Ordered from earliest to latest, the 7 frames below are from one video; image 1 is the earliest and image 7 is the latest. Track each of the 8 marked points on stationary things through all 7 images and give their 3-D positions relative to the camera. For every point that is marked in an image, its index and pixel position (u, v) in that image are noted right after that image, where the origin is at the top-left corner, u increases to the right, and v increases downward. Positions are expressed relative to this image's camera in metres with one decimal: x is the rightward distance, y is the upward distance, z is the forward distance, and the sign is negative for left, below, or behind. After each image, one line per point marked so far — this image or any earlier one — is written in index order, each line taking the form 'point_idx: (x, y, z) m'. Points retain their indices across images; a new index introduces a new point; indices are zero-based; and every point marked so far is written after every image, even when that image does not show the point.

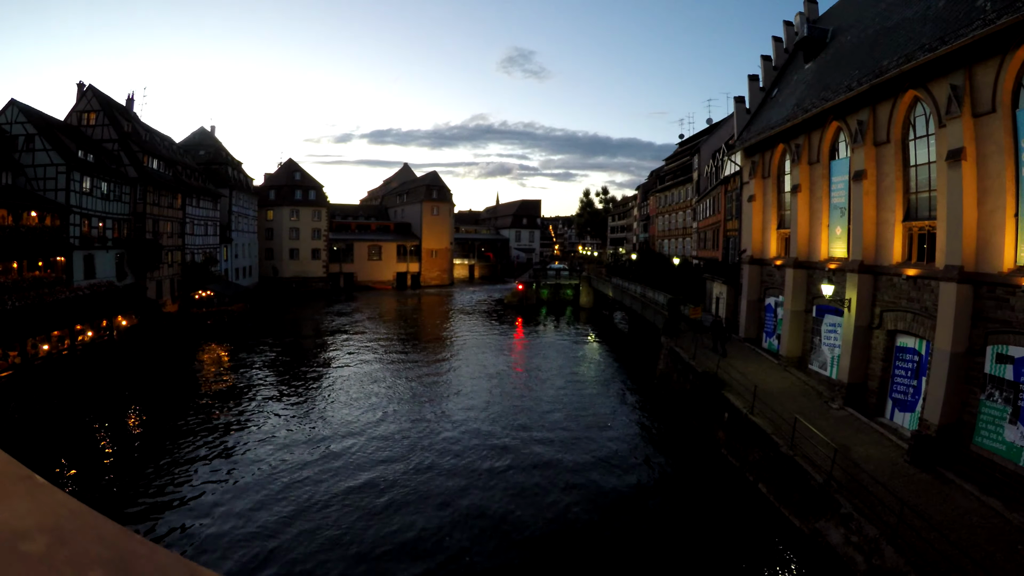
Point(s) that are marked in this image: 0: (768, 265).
0: (+8.6, +0.7, +18.3) m
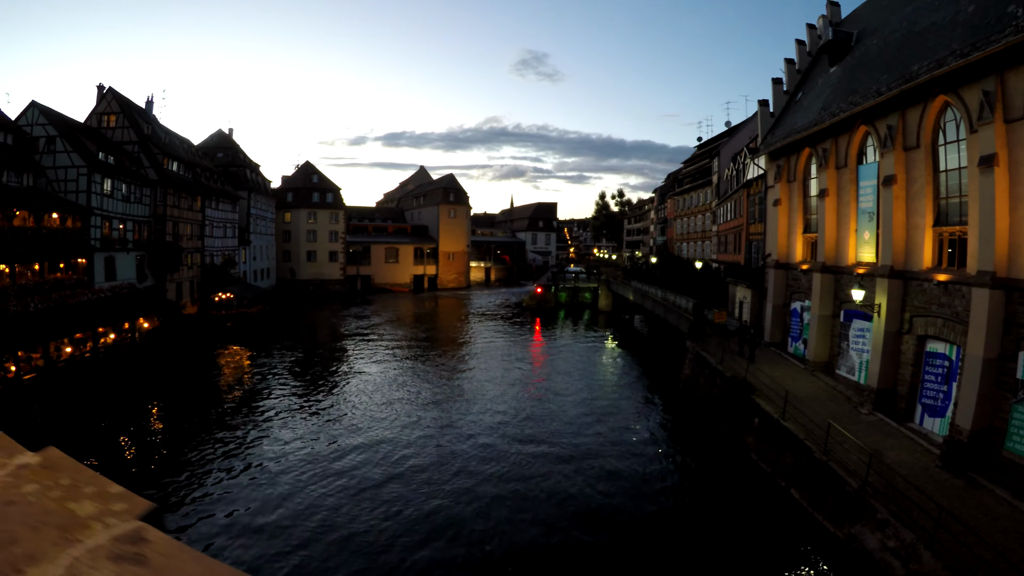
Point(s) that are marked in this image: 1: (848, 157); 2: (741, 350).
0: (+9.3, +0.6, +18.2) m
1: (+9.7, +3.8, +16.1) m
2: (+7.6, -2.0, +18.0) m
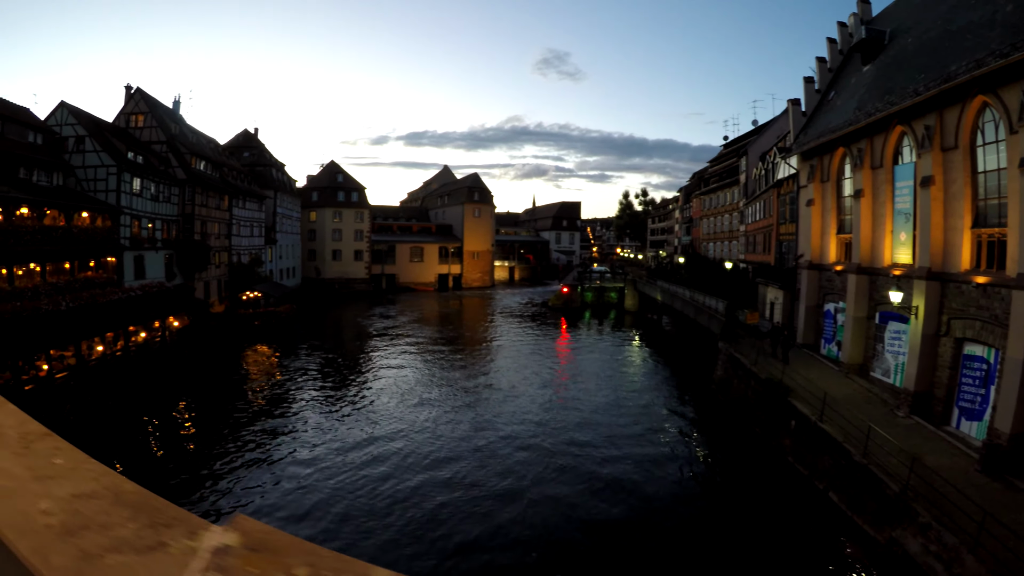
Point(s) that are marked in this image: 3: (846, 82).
0: (+10.3, +0.6, +18.1) m
1: (+10.7, +3.8, +15.9) m
2: (+8.5, -2.0, +17.9) m
3: (+11.6, +7.2, +19.3) m
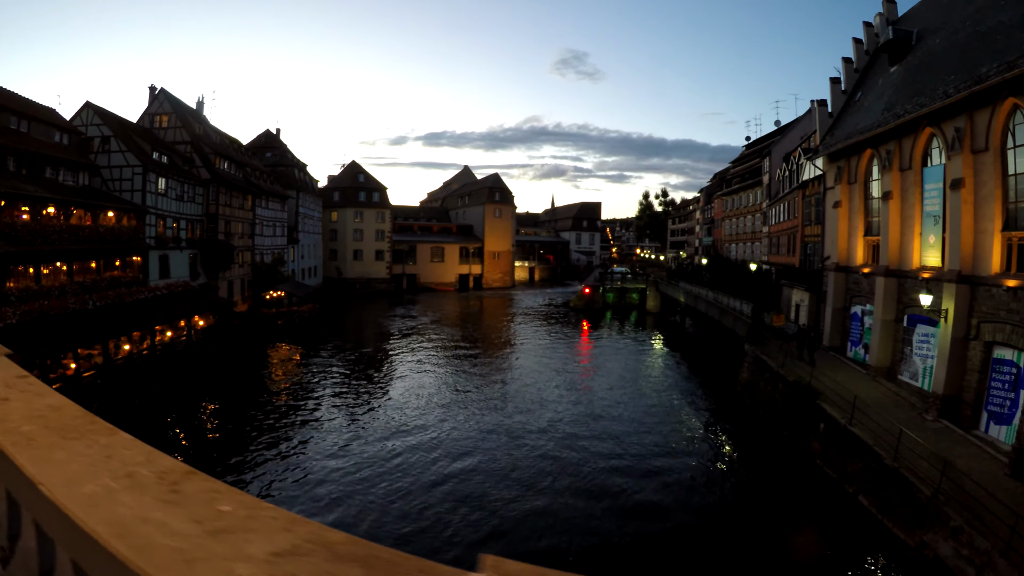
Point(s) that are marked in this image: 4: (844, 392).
0: (+11.2, +0.5, +18.1) m
1: (+11.5, +3.7, +15.9) m
2: (+9.4, -2.1, +17.9) m
3: (+12.5, +7.1, +19.2) m
4: (+9.2, -2.9, +15.4) m
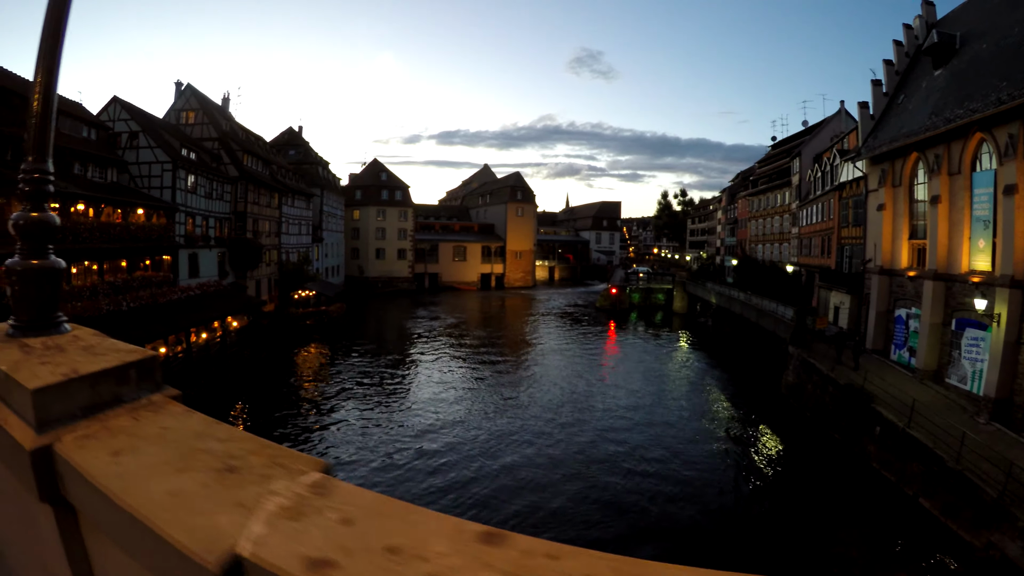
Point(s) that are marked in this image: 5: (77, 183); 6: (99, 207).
0: (+12.5, +0.4, +18.1) m
1: (+12.9, +3.6, +15.9) m
2: (+10.7, -2.2, +17.9) m
3: (+13.8, +7.0, +19.2) m
4: (+10.6, -3.0, +15.4) m
5: (-15.6, +3.7, +19.6) m
6: (-14.9, +2.9, +19.7) m
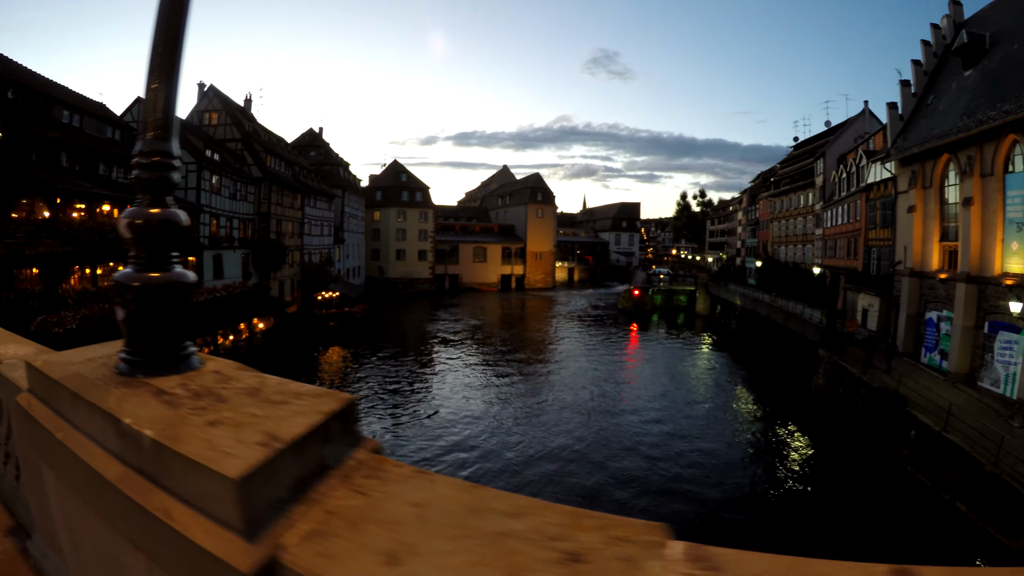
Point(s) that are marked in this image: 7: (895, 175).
0: (+13.3, +0.3, +18.0) m
1: (+13.7, +3.5, +15.8) m
2: (+11.5, -2.3, +17.8) m
3: (+14.7, +7.0, +19.1) m
4: (+11.4, -3.1, +15.3) m
5: (-14.7, +3.7, +19.8) m
6: (-14.0, +2.8, +19.9) m
7: (+13.6, +4.1, +20.0) m
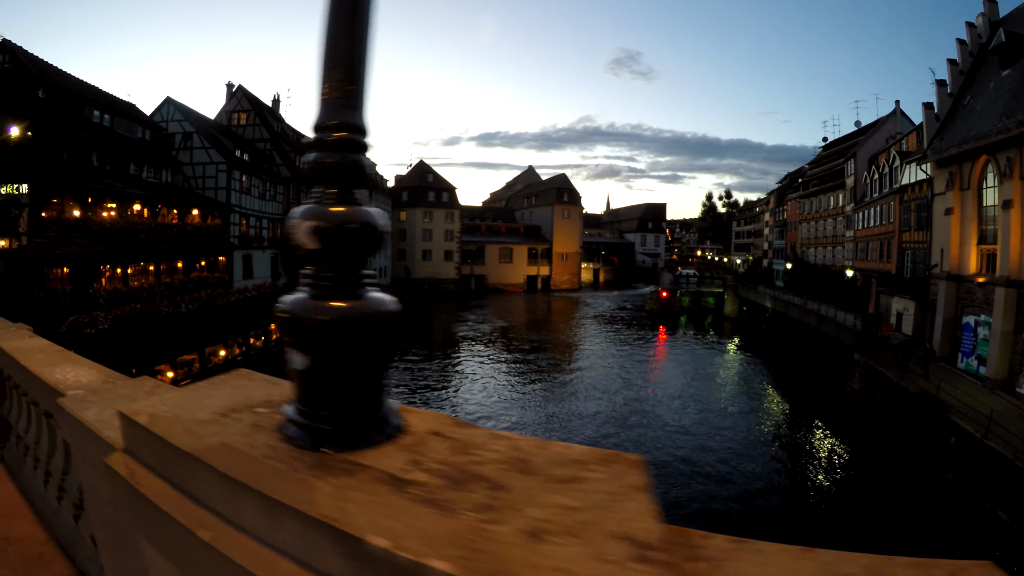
0: (+14.4, +0.2, +17.8) m
1: (+14.7, +3.4, +15.6) m
2: (+12.5, -2.4, +17.7) m
3: (+15.8, +6.8, +18.8) m
4: (+12.3, -3.2, +15.1) m
5: (-13.7, +3.7, +20.3) m
6: (-12.9, +2.8, +20.4) m
7: (+14.6, +3.9, +19.8) m
